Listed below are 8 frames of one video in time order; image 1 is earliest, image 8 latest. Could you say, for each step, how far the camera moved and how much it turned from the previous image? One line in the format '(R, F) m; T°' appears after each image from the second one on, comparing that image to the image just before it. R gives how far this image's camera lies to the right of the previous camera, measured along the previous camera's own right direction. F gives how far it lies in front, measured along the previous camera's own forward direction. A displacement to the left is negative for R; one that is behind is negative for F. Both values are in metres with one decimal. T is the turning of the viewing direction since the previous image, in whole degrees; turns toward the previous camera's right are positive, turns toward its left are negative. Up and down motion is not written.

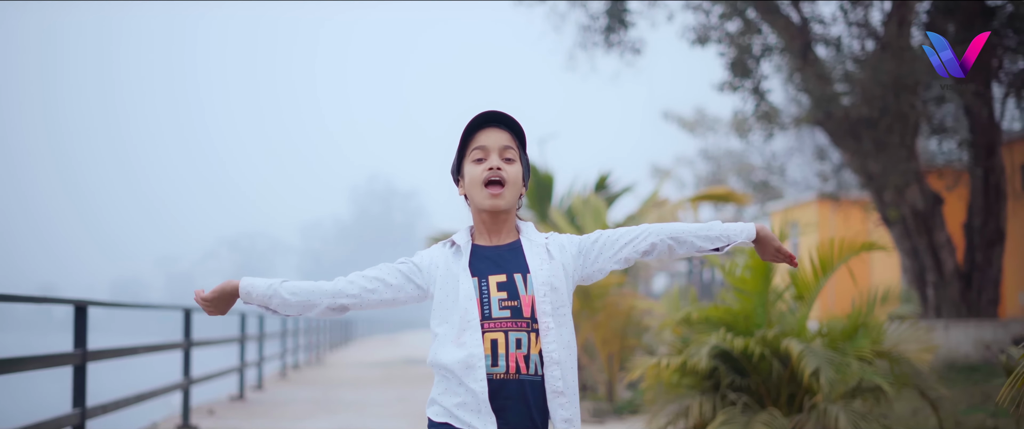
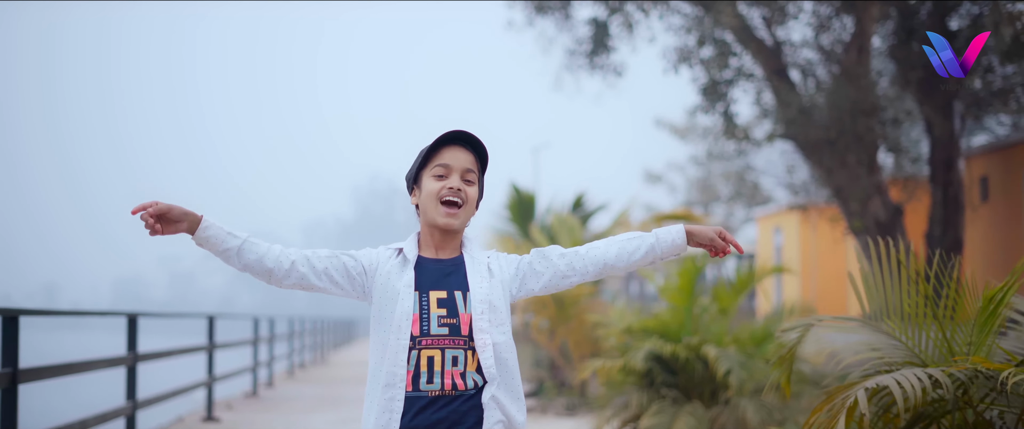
(+0.1, -0.6) m; 0°
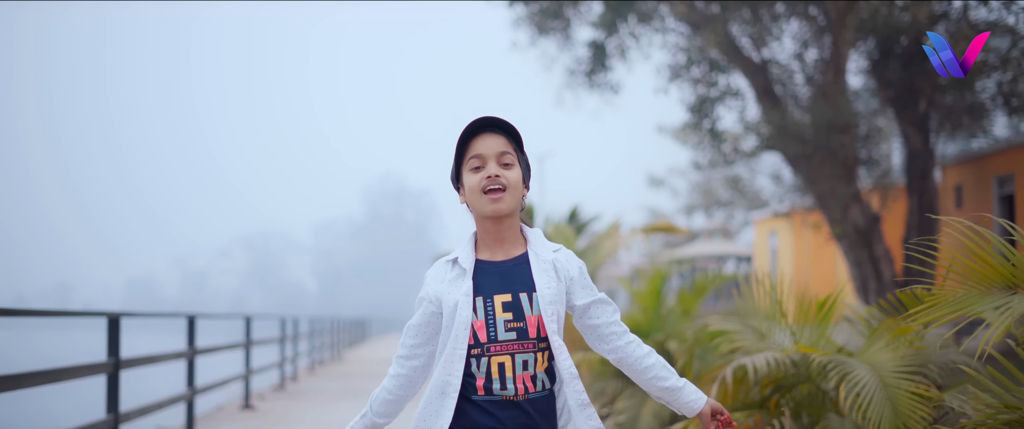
(+0.1, -0.6) m; -1°
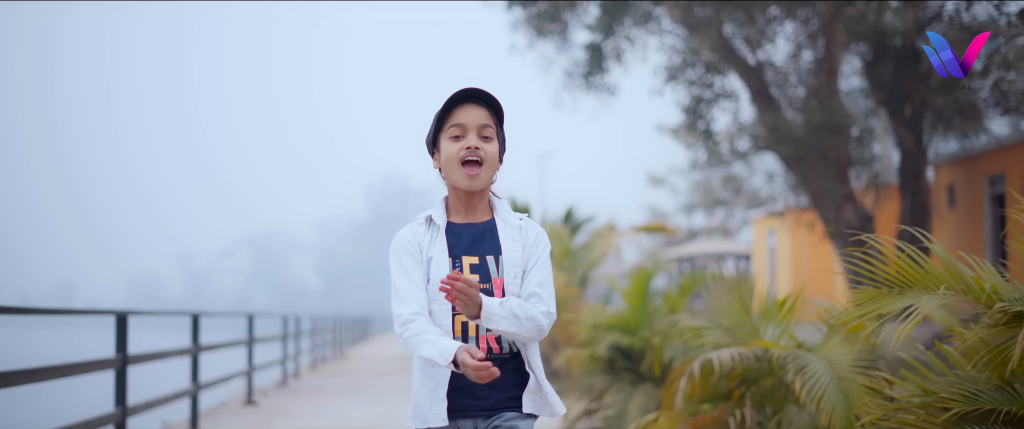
(+0.1, -0.1) m; 0°
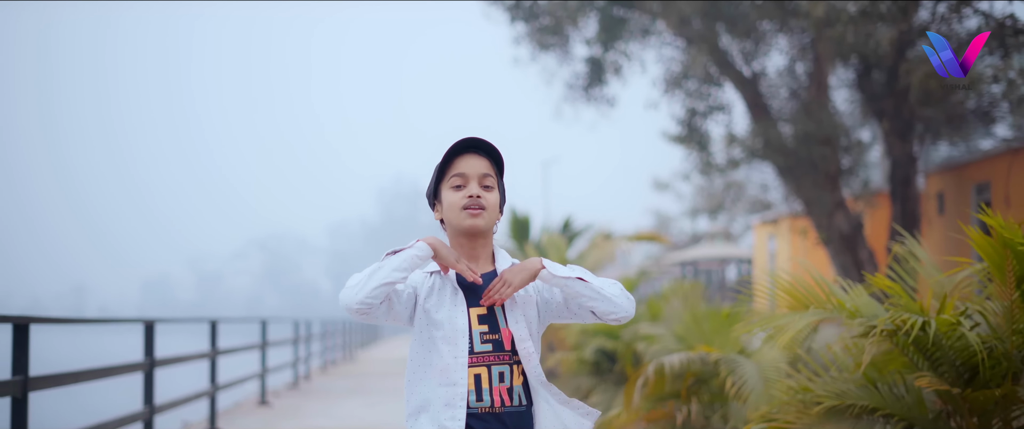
(+0.1, -0.3) m; -1°
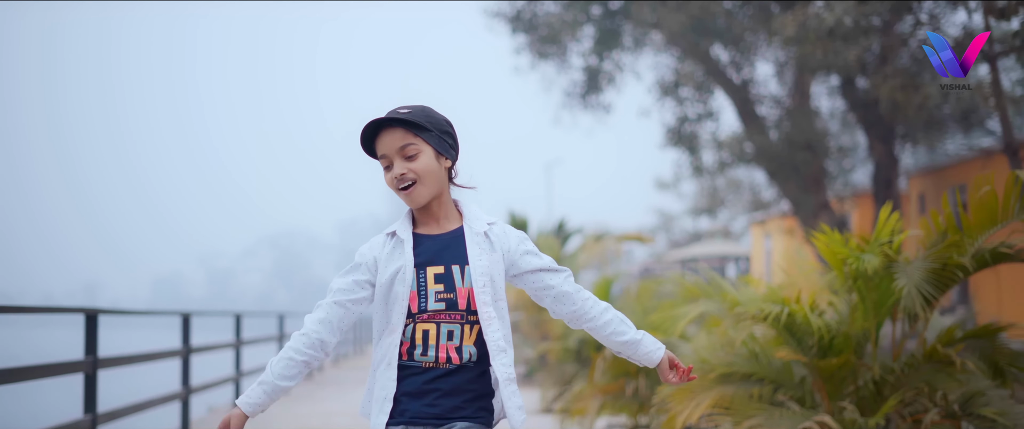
(+0.1, -0.5) m; -1°
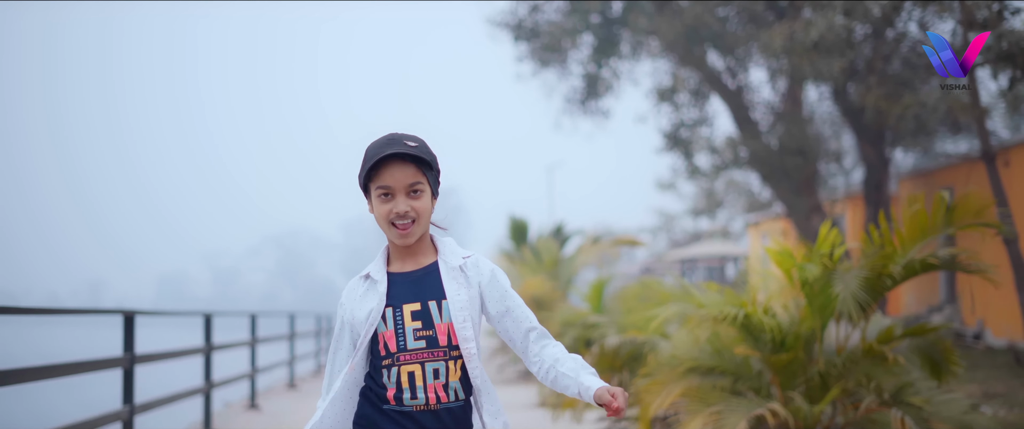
(0.0, -0.3) m; 0°
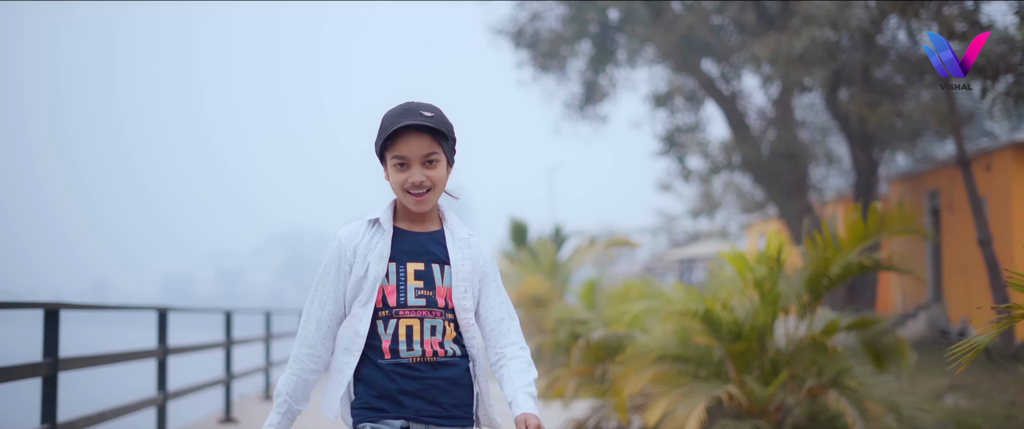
(0.0, -0.4) m; 0°
